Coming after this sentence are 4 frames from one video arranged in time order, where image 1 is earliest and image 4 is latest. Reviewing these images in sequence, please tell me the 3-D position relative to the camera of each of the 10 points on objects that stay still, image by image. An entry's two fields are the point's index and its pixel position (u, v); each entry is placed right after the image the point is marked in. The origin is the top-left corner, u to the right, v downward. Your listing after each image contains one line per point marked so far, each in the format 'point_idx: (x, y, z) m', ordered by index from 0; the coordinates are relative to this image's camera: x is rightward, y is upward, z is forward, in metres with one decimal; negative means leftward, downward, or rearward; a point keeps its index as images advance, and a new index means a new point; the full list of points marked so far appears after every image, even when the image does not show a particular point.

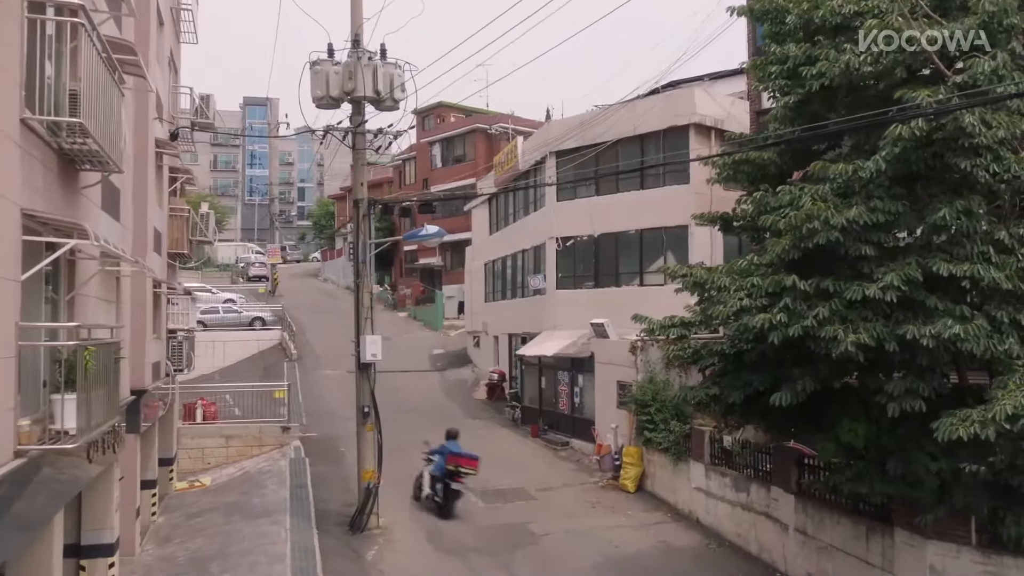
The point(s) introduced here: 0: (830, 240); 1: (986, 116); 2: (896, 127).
0: (+2.8, +0.5, +7.4) m
1: (+4.0, +1.5, +7.2) m
2: (+3.3, +1.4, +7.2) m
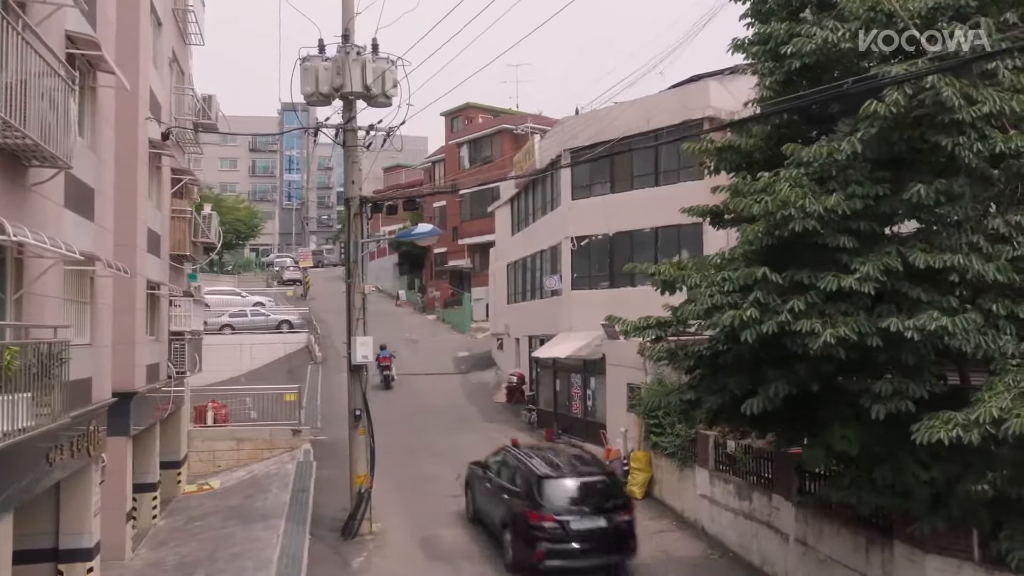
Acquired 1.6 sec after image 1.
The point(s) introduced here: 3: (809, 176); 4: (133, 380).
0: (+2.4, +0.5, +6.9) m
1: (+3.5, +1.5, +6.5) m
2: (+2.8, +1.5, +6.6) m
3: (+2.5, +1.0, +7.1) m
4: (-5.9, -1.4, +13.1) m
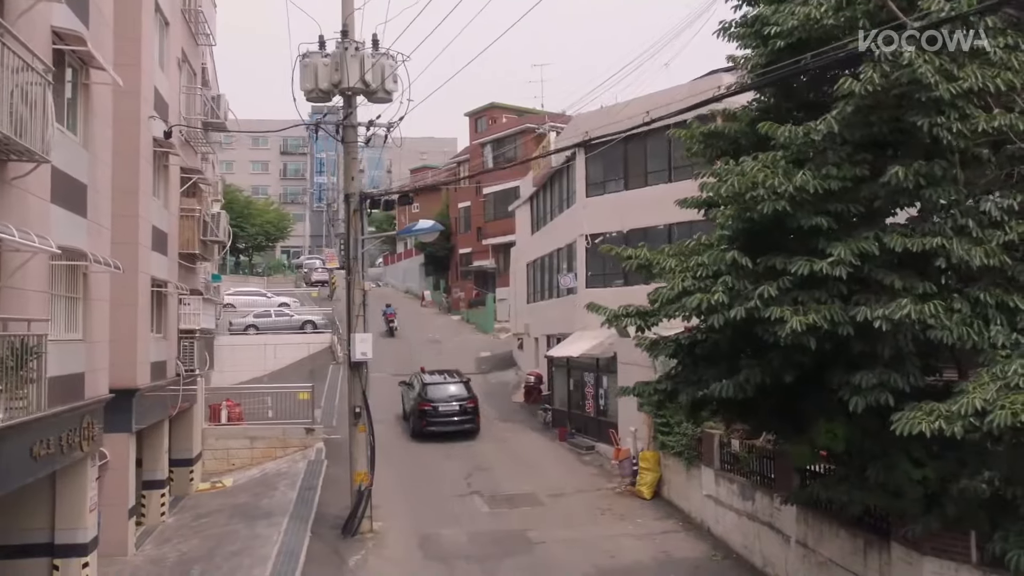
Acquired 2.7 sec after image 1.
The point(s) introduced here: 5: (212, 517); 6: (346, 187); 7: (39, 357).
0: (+2.1, +0.6, +6.6) m
1: (+3.3, +1.6, +6.2) m
2: (+2.5, +1.6, +6.4) m
3: (+2.2, +1.1, +6.8) m
4: (-5.9, -1.4, +13.1) m
5: (-5.6, -4.3, +15.6) m
6: (-2.7, +1.7, +13.9) m
7: (-4.6, -0.7, +8.1) m
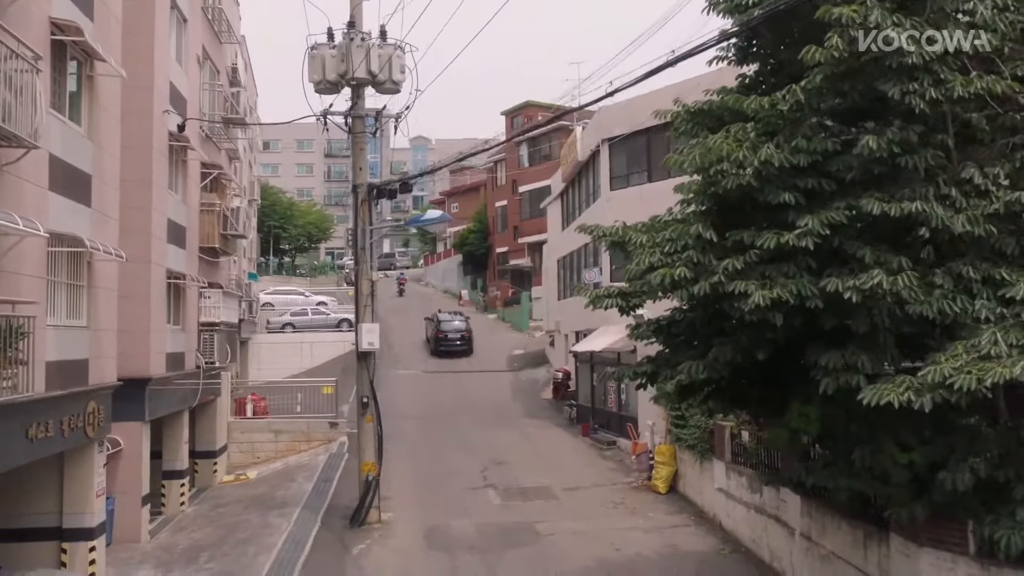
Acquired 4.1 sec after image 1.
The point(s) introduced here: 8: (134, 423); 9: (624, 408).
0: (+1.8, +0.8, +6.4) m
1: (+2.9, +1.8, +5.9) m
2: (+2.2, +1.7, +6.1) m
3: (+1.9, +1.2, +6.6) m
4: (-5.8, -1.2, +13.3) m
5: (-5.3, -4.1, +15.8) m
6: (-2.6, +1.8, +13.9) m
7: (-4.7, -0.5, +8.2) m
8: (-5.9, -2.1, +13.2) m
9: (+2.6, -2.8, +19.4) m
